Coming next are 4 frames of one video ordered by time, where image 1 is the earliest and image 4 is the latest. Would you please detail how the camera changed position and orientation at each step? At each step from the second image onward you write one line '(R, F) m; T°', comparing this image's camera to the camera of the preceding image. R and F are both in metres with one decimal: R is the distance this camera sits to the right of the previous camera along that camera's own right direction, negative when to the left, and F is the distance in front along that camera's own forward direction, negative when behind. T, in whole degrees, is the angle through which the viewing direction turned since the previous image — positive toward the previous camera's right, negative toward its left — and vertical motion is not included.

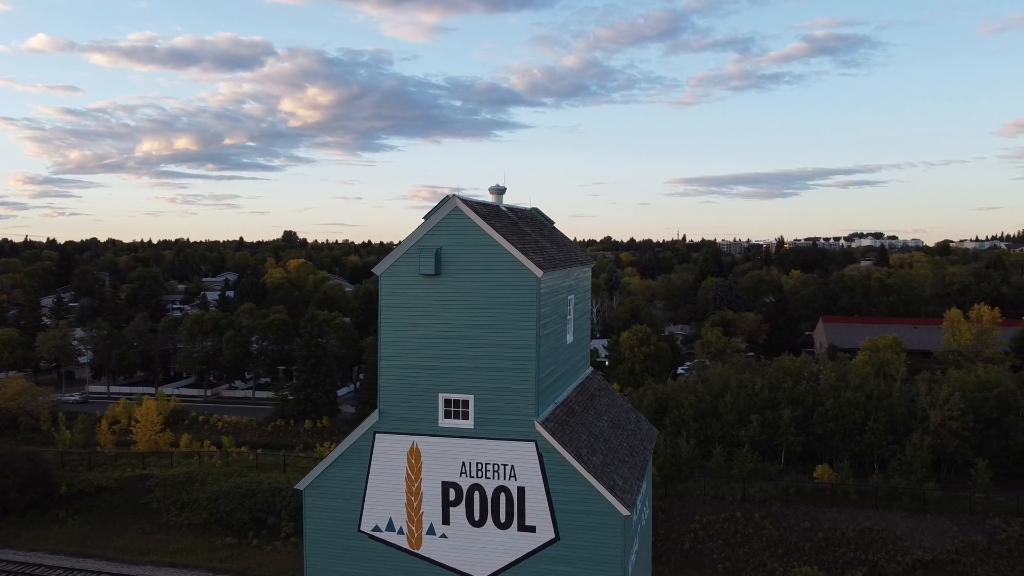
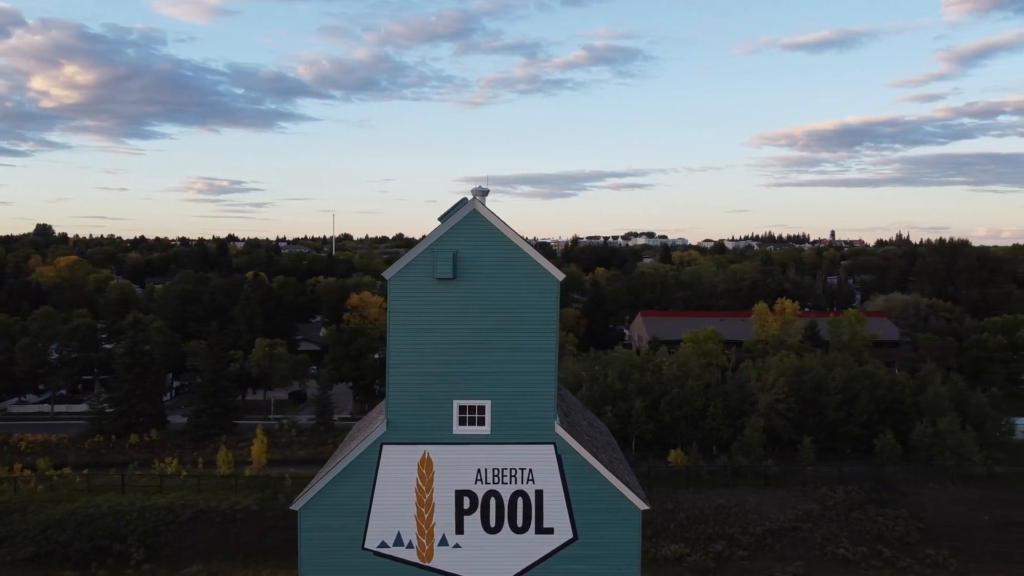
(-3.1, +0.5) m; +15°
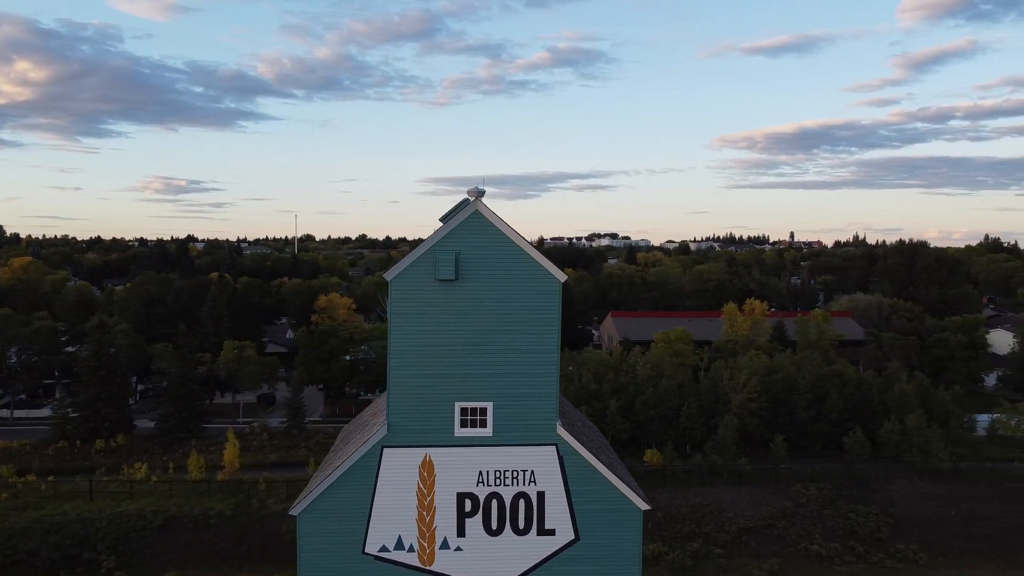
(-0.5, 0.0) m; +3°
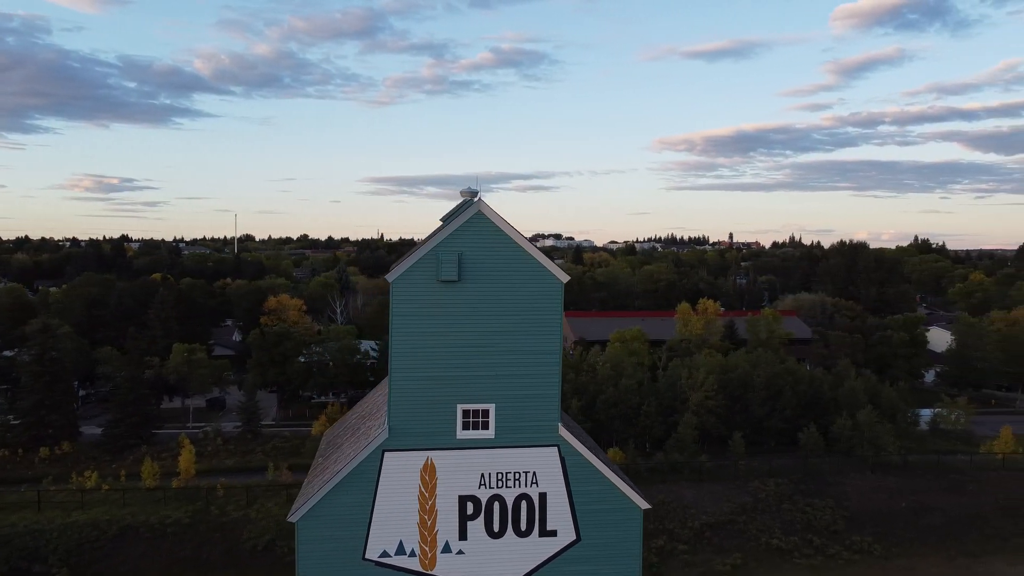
(-0.8, +0.1) m; +4°
